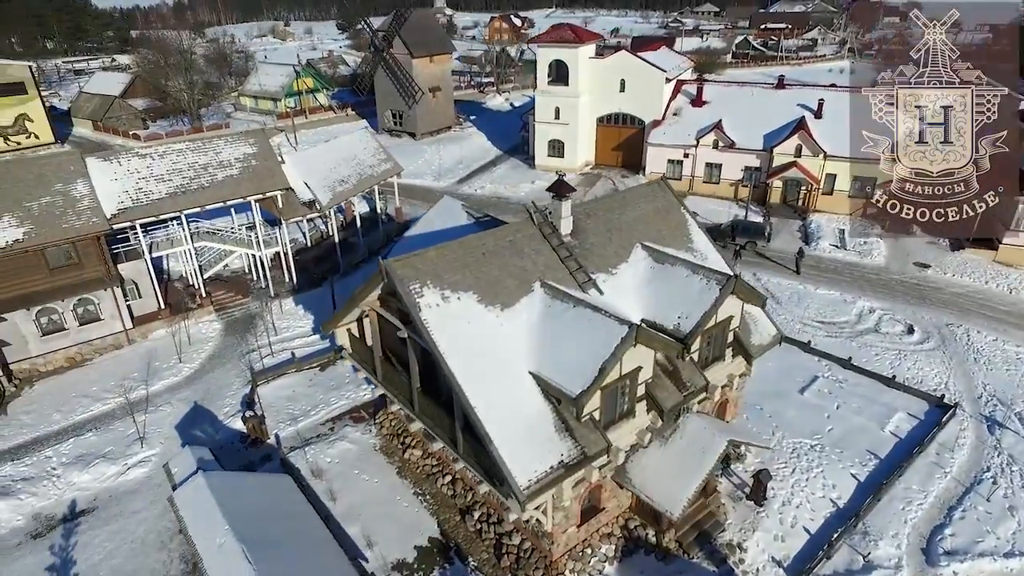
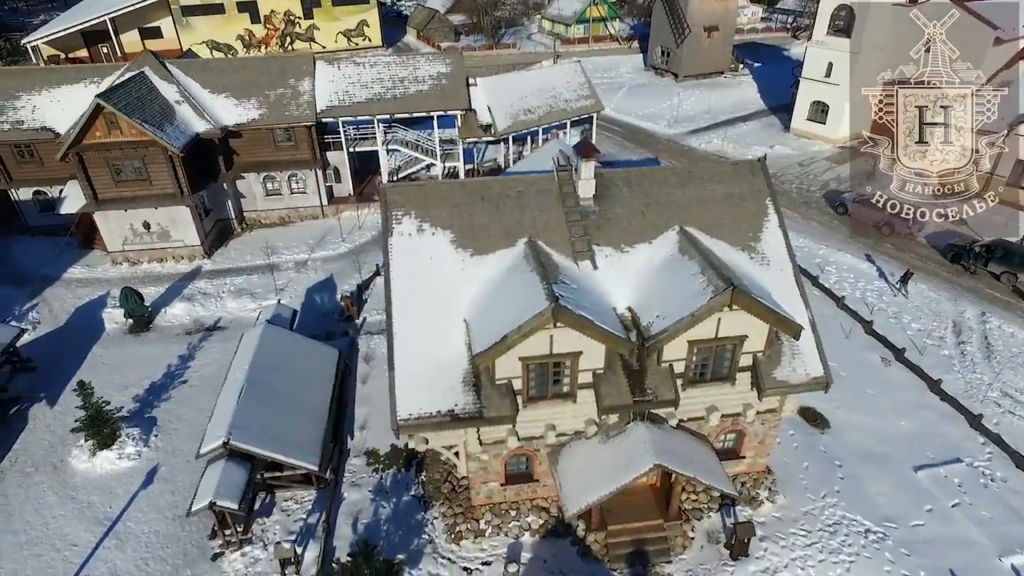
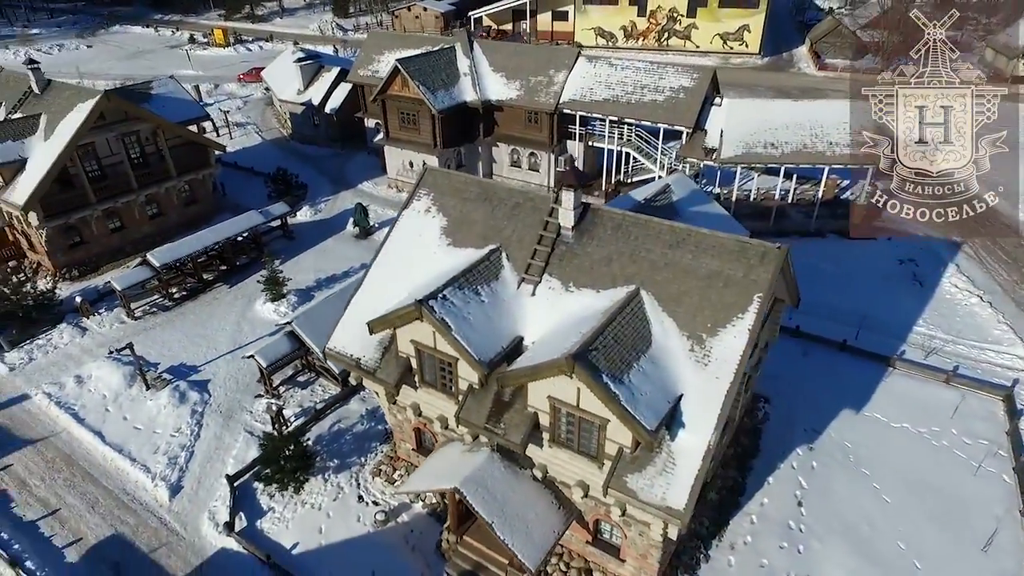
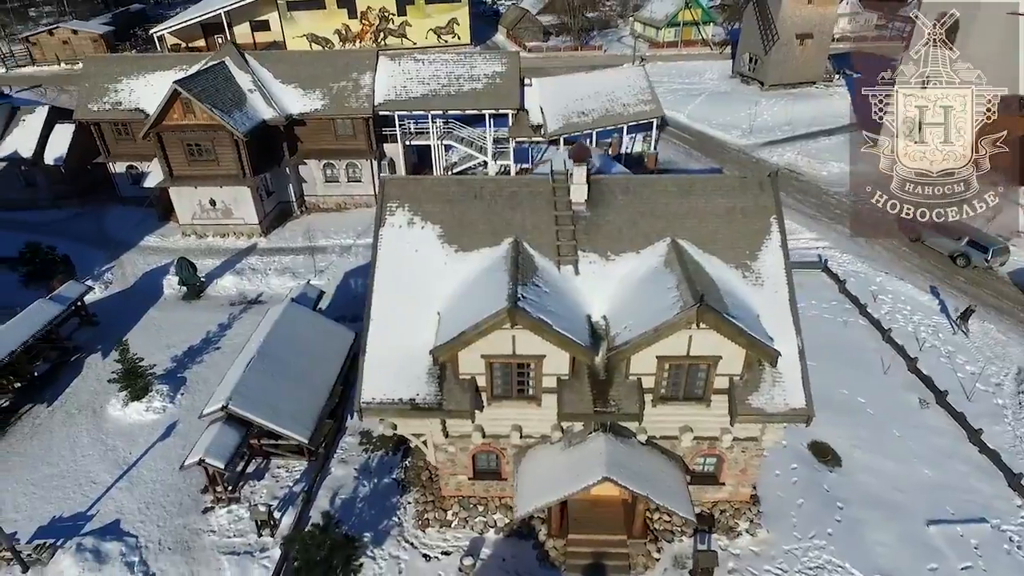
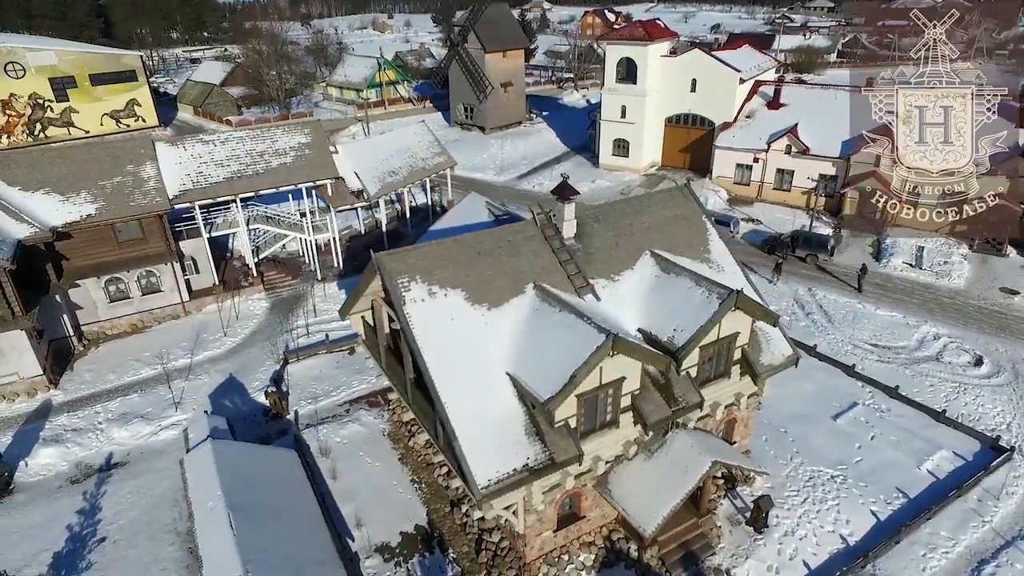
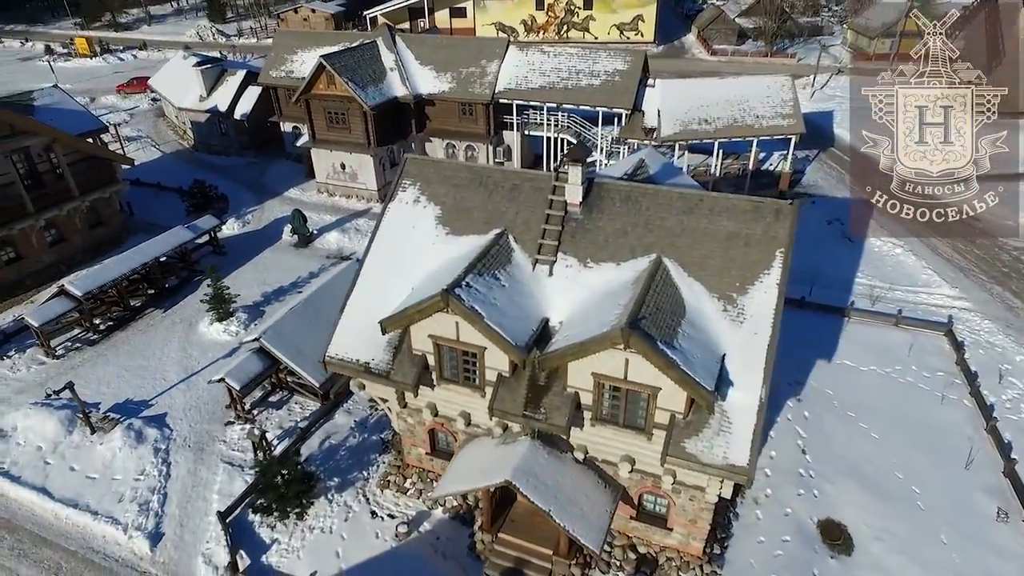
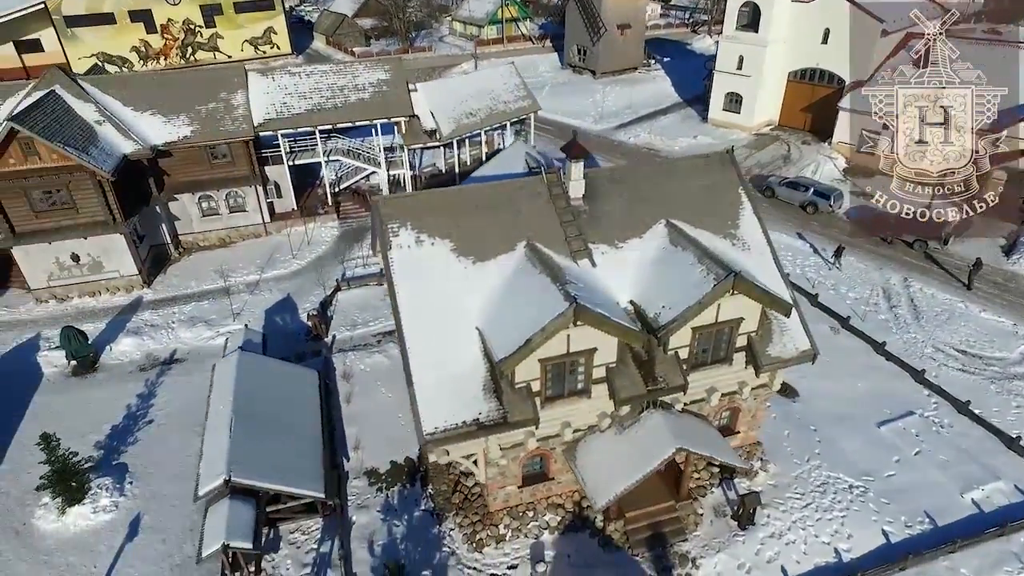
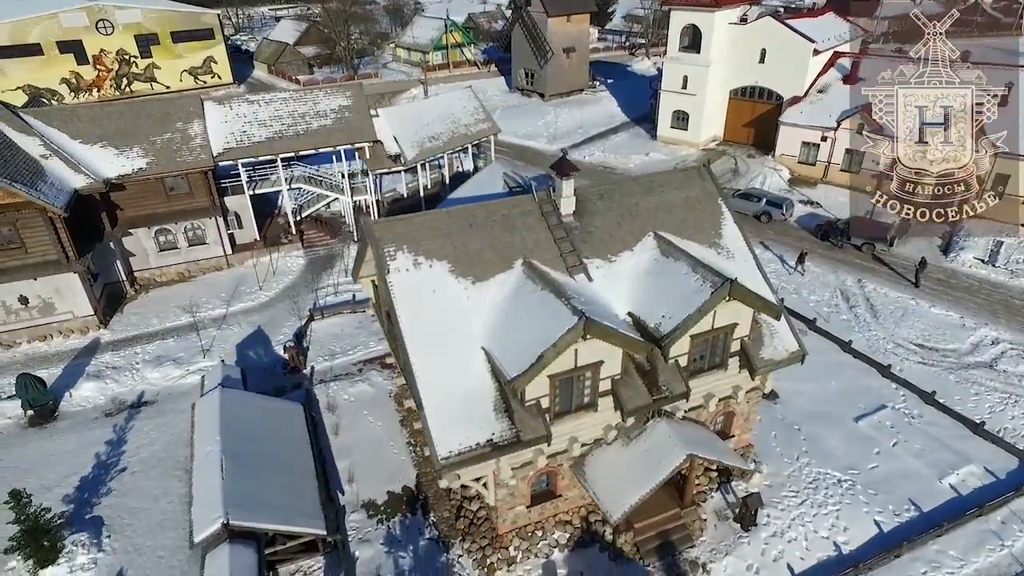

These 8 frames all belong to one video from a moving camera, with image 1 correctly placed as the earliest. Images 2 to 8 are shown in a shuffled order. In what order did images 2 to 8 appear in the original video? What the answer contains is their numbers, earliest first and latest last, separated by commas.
5, 8, 7, 2, 4, 6, 3
